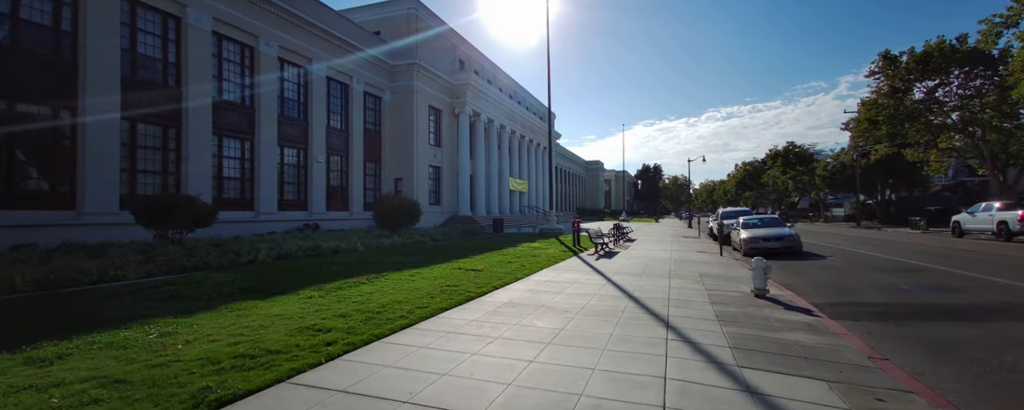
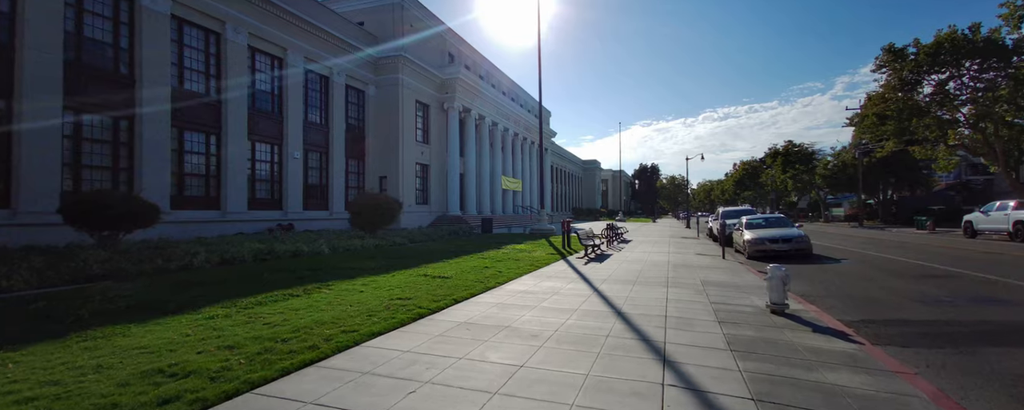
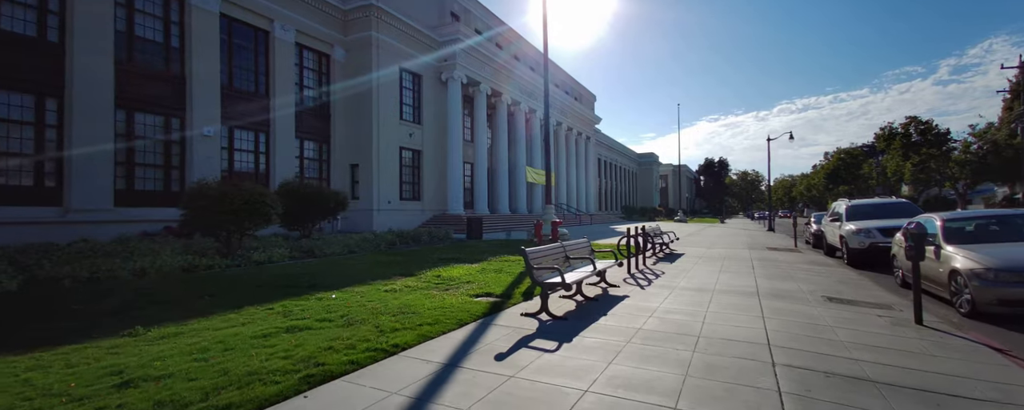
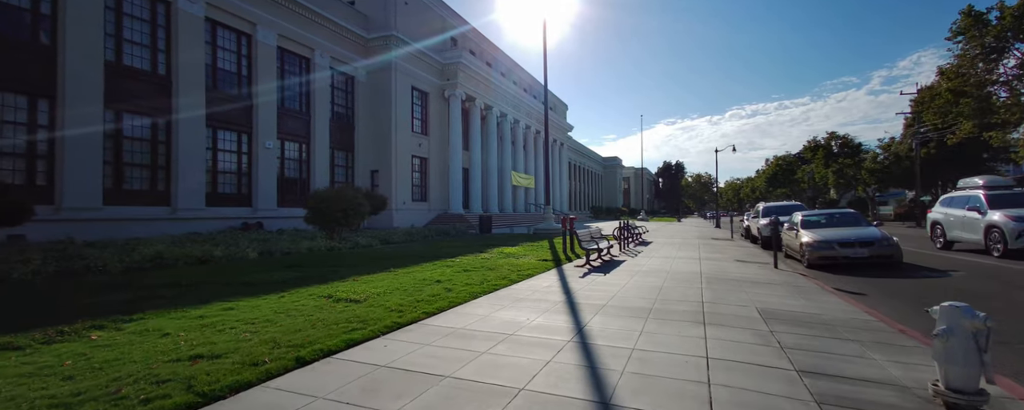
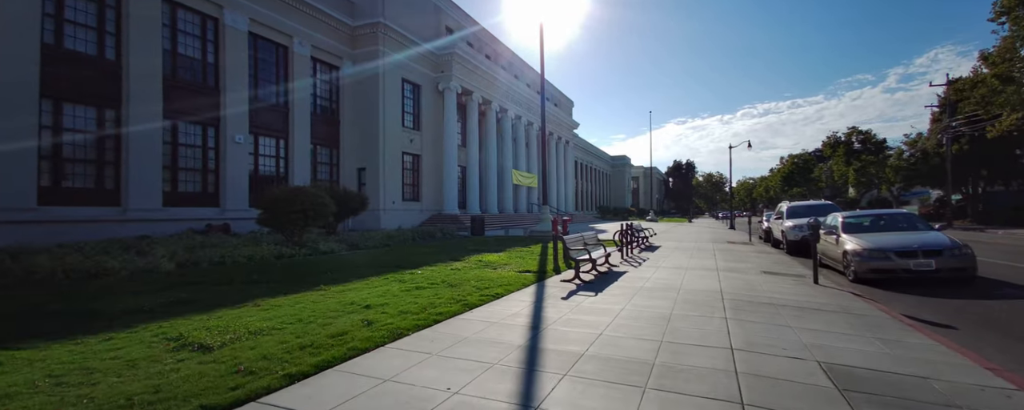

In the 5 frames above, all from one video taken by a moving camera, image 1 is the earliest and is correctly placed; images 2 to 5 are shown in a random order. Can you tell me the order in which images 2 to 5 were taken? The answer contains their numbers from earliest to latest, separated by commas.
2, 4, 5, 3
